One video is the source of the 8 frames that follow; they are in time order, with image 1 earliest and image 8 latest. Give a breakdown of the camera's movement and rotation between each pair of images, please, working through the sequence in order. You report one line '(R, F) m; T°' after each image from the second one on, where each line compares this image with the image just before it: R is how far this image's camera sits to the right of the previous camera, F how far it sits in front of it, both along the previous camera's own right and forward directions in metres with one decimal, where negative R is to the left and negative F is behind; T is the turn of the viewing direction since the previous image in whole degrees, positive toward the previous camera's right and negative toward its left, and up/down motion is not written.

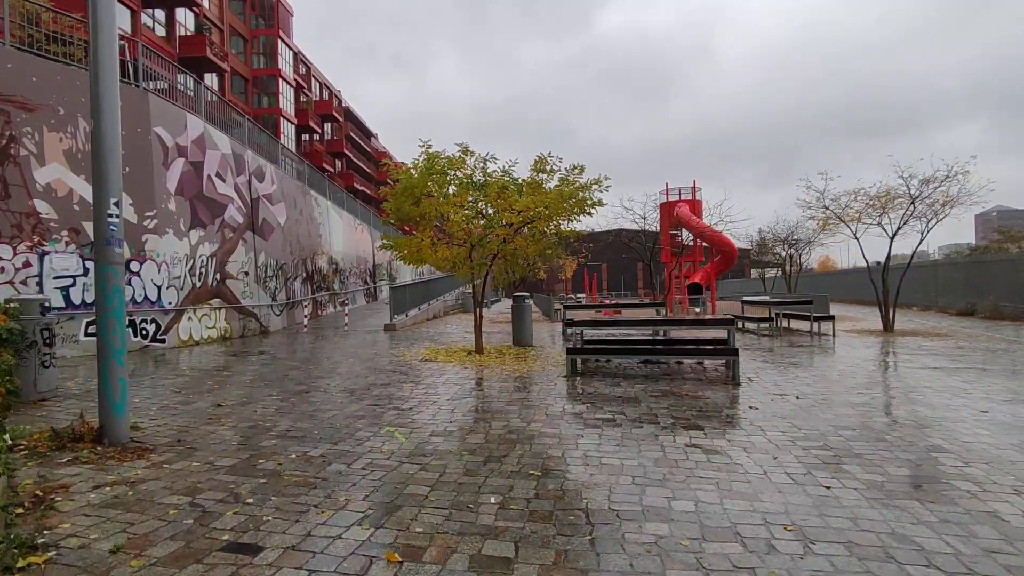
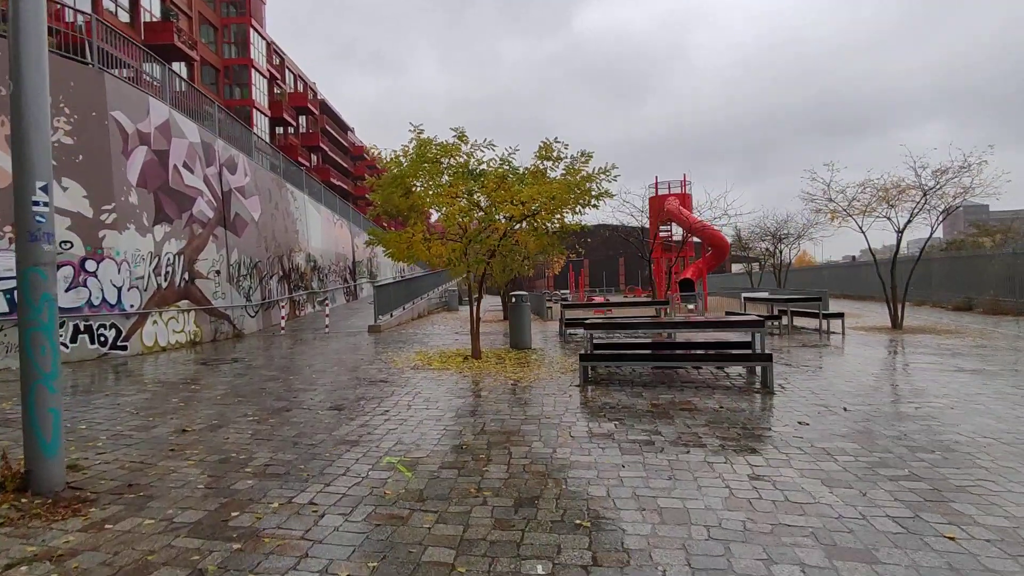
(-0.4, +0.9) m; +2°
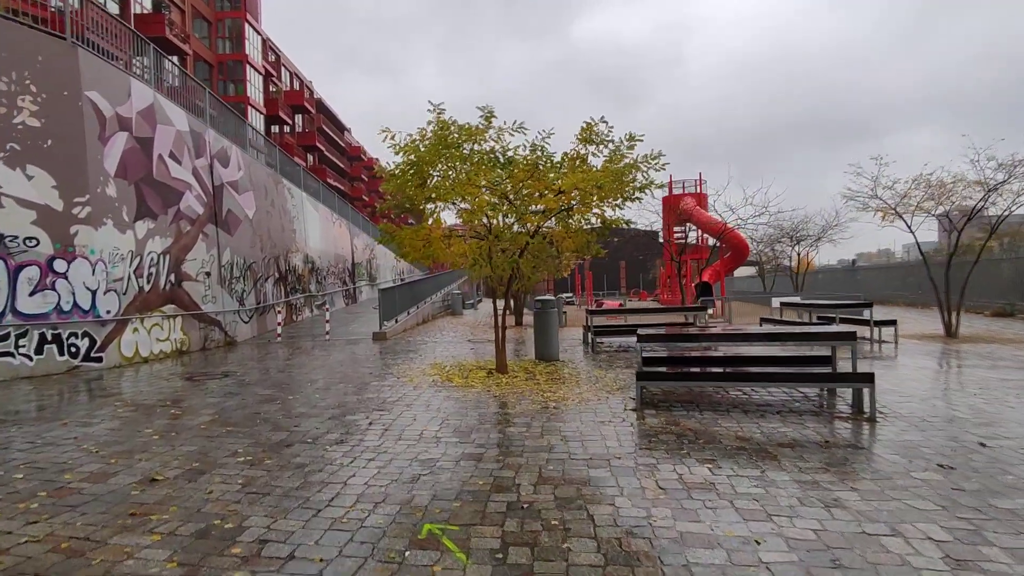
(-0.6, +1.3) m; 0°
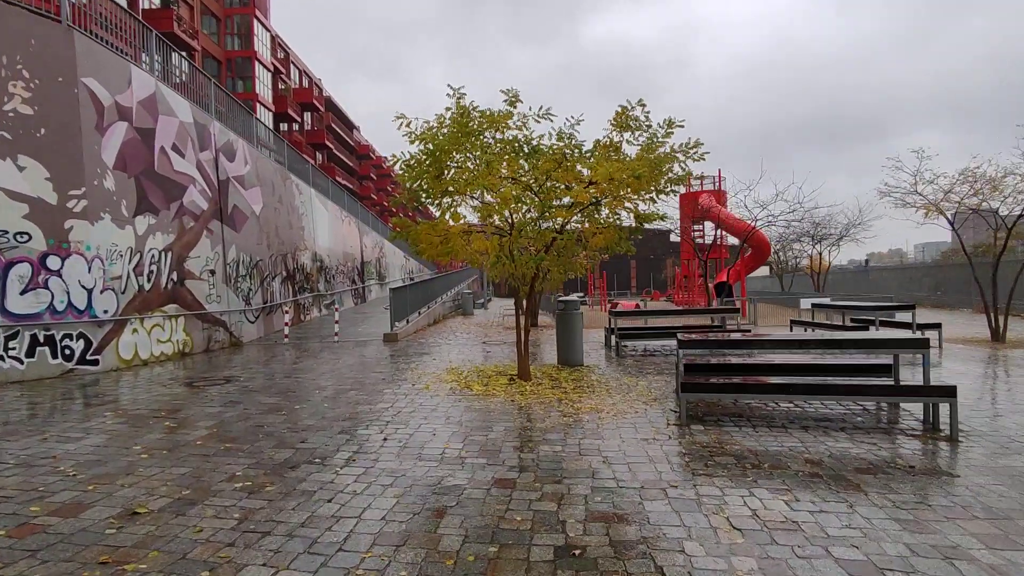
(-0.2, +0.7) m; -1°
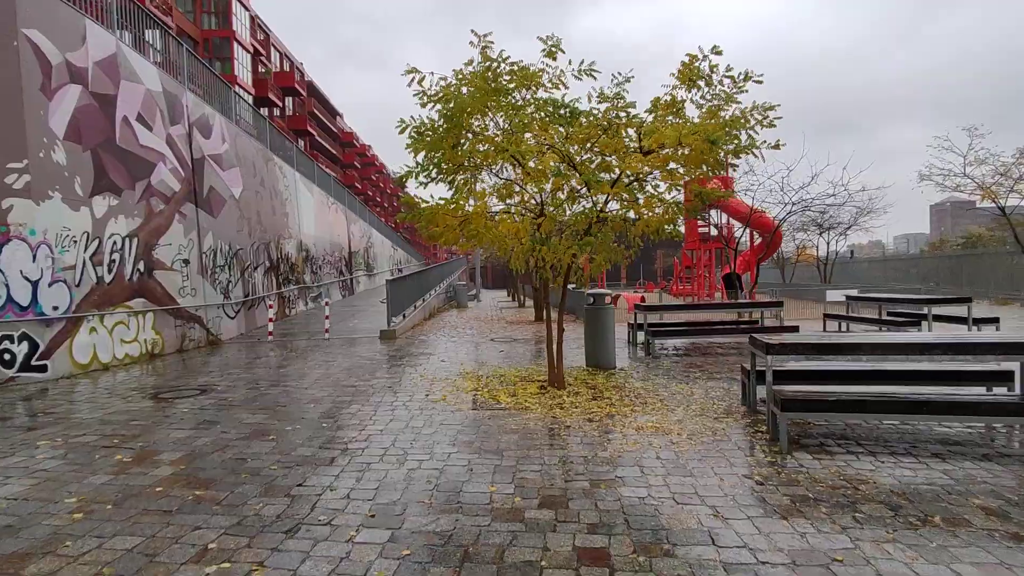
(-0.6, +1.4) m; +2°
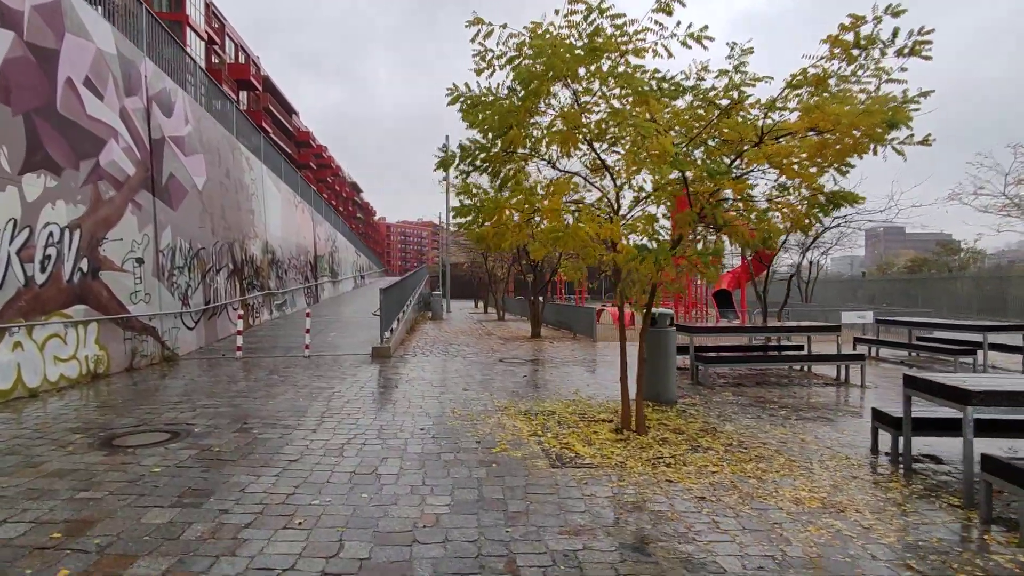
(-1.2, +1.6) m; +5°
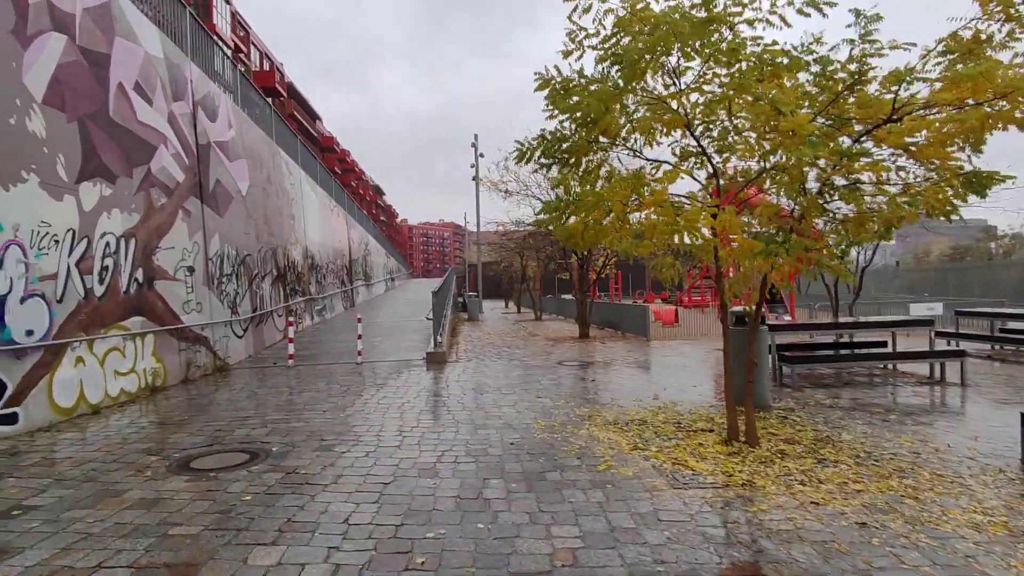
(-0.7, +0.5) m; -2°
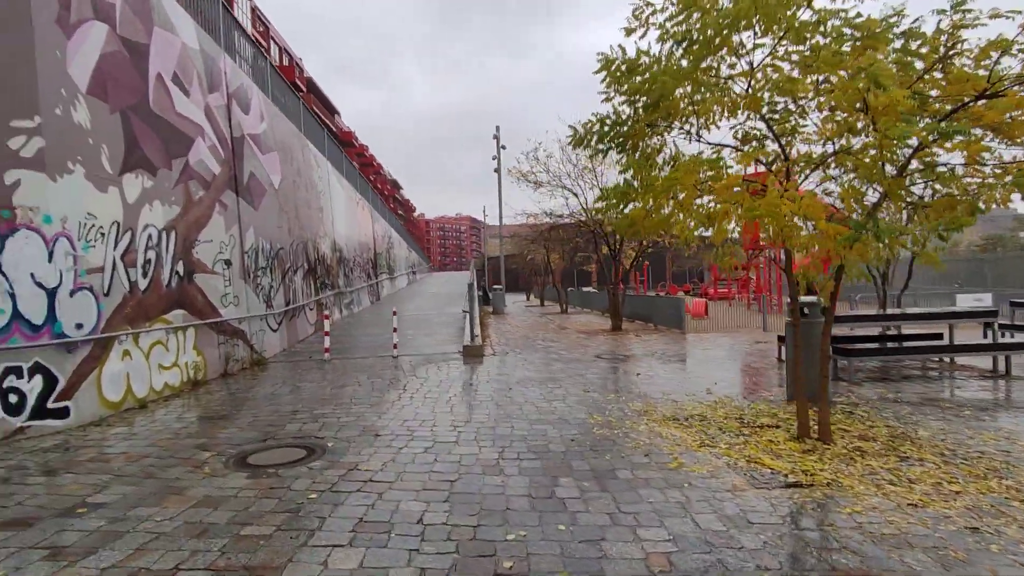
(-0.4, +0.2) m; -2°
